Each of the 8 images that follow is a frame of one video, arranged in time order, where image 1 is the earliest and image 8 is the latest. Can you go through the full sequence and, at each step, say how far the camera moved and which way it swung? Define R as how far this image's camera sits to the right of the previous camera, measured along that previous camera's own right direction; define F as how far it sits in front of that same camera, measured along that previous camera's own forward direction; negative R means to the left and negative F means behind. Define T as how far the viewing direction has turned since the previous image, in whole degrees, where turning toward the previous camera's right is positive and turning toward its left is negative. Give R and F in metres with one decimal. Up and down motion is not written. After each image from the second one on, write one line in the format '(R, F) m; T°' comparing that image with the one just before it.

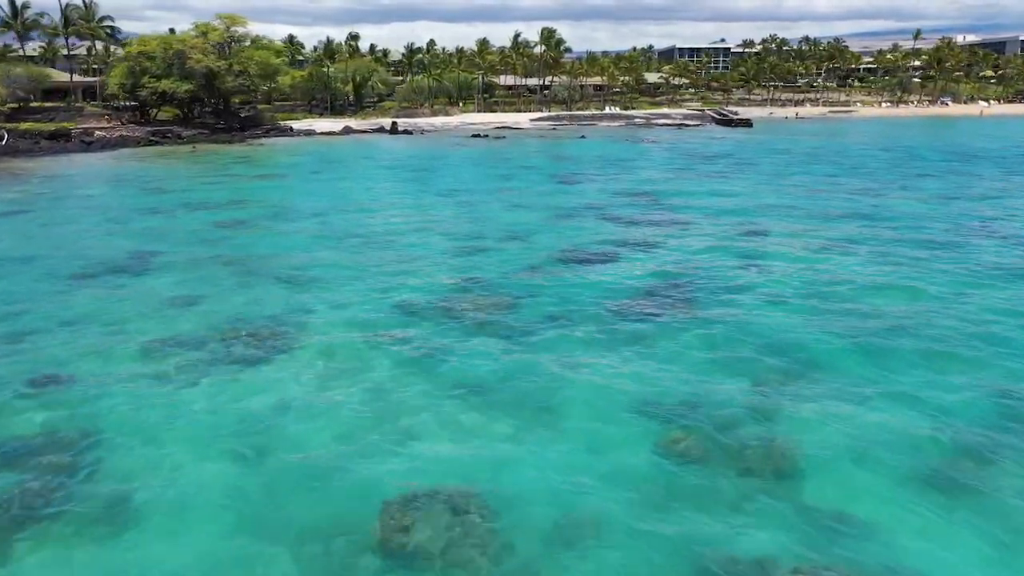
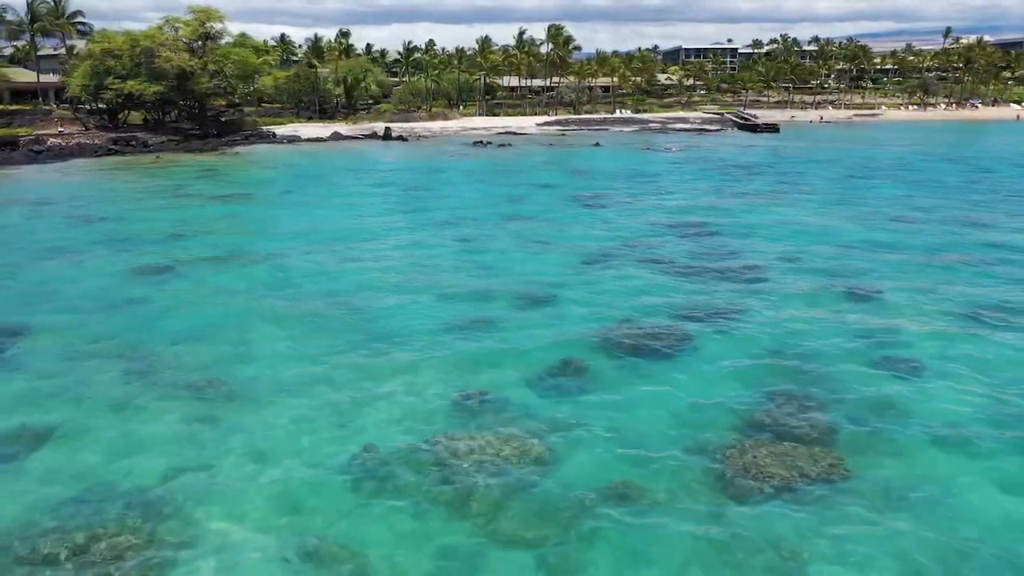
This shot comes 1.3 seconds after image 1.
(-0.6, +6.8) m; 0°
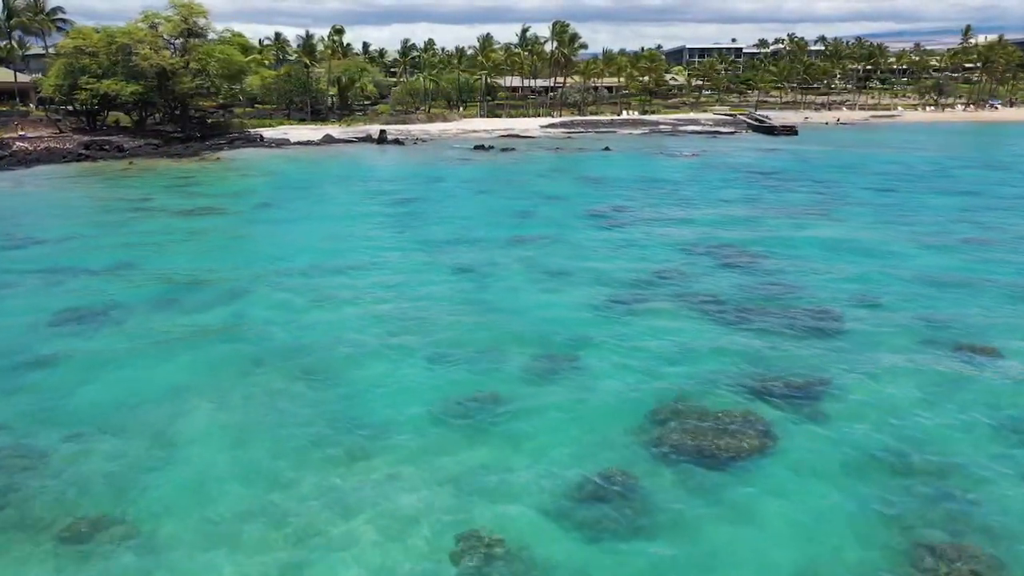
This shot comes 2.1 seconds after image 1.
(-0.3, +4.1) m; 0°
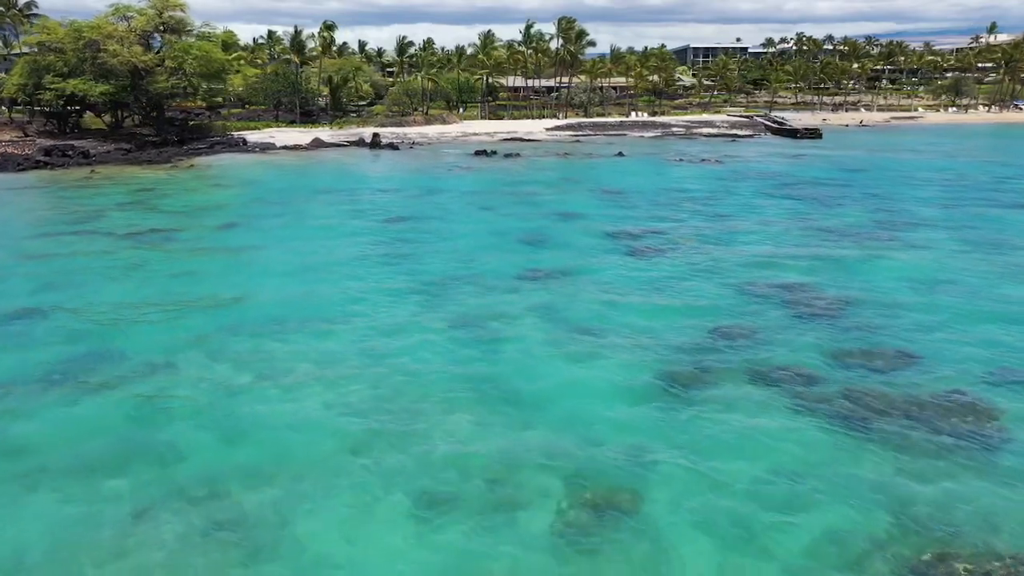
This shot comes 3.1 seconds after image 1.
(-0.4, +4.8) m; 0°
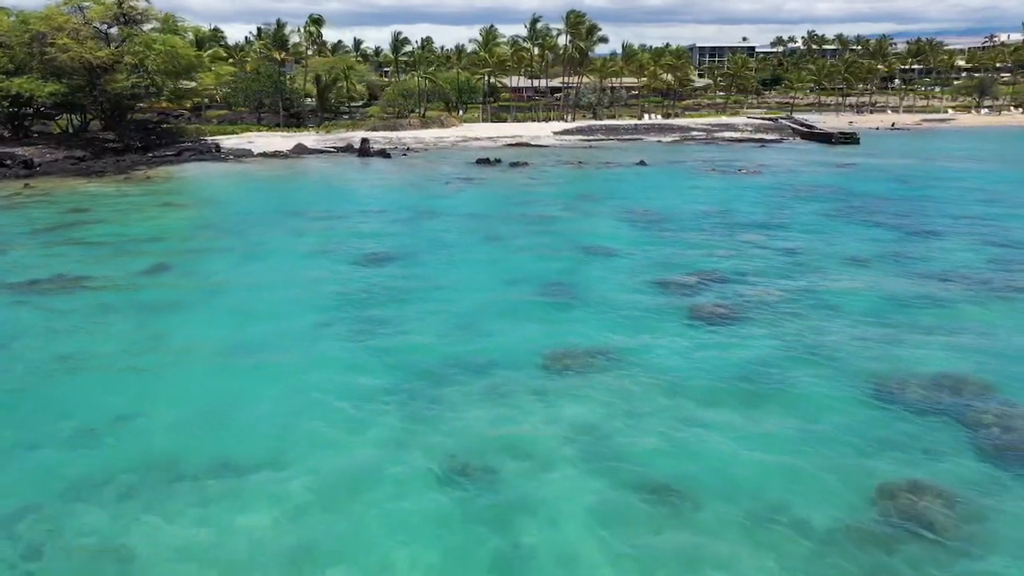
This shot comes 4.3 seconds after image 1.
(-0.5, +6.2) m; 0°
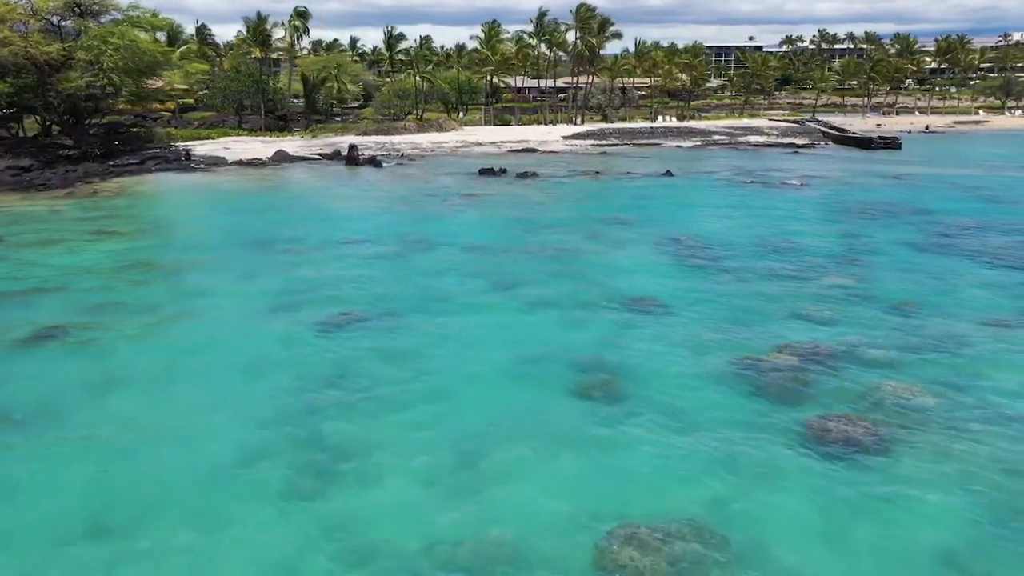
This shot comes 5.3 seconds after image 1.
(-0.4, +5.7) m; 0°
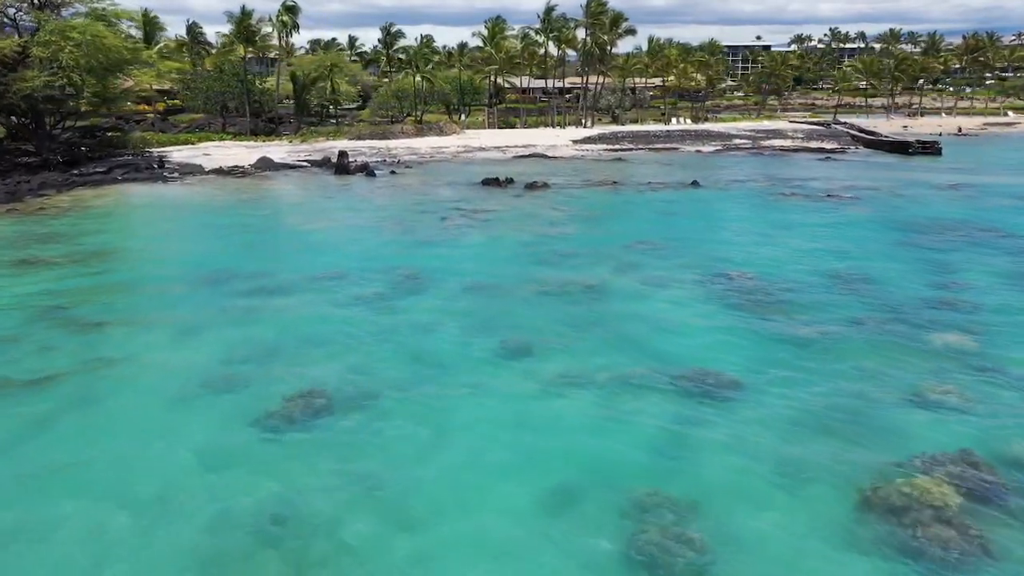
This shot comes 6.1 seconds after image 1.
(-0.3, +4.3) m; 0°
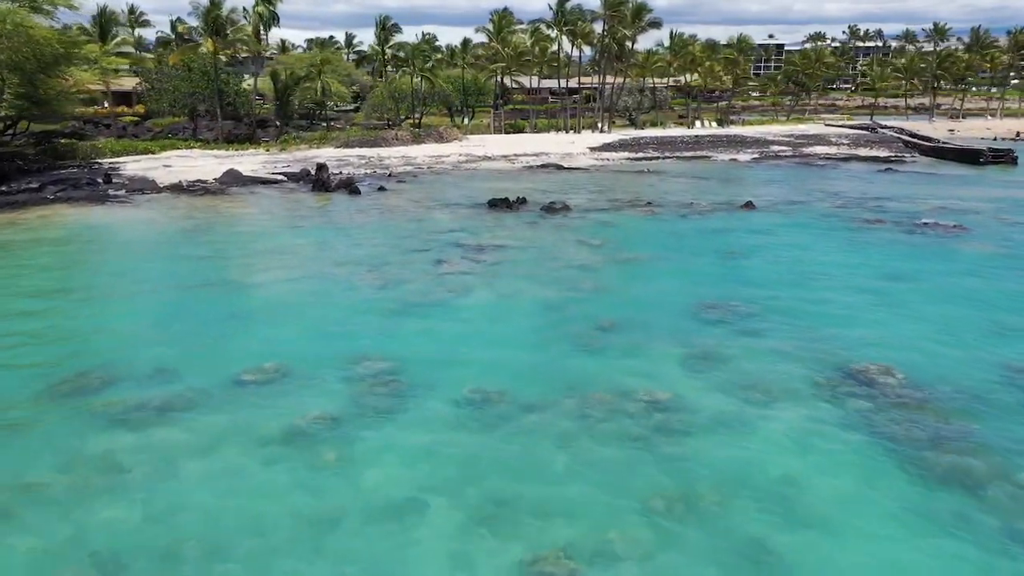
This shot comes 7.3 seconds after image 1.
(-0.4, +6.6) m; 0°
